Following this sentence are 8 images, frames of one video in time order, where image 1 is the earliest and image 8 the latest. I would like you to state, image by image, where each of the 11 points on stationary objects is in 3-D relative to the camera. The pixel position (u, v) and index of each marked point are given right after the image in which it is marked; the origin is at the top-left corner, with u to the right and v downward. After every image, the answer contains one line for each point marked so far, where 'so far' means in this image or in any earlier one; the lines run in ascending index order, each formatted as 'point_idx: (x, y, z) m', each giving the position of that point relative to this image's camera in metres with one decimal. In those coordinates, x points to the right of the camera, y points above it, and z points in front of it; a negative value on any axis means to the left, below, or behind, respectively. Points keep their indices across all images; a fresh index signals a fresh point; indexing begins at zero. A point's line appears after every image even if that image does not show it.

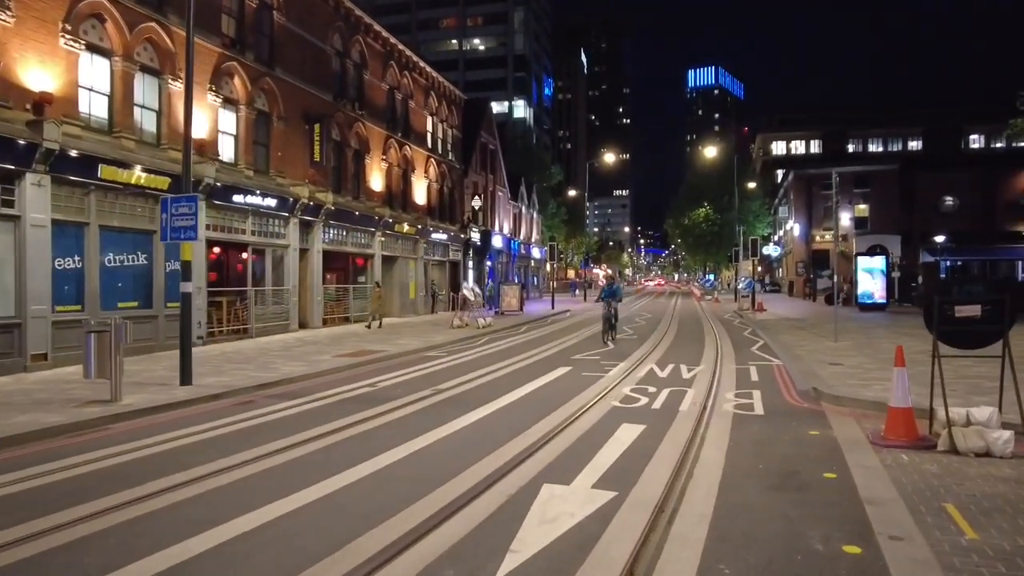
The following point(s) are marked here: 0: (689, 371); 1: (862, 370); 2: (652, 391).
0: (+3.4, -1.6, +14.7) m
1: (+6.5, -1.5, +14.2) m
2: (+2.2, -1.6, +12.1) m
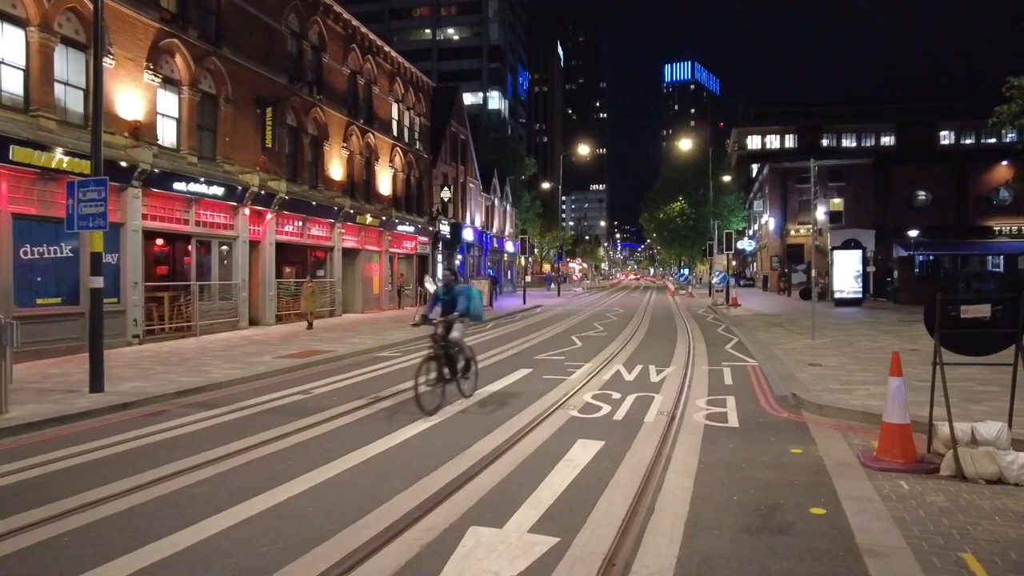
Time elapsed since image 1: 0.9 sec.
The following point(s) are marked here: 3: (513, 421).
0: (+2.6, -1.5, +13.6) m
1: (+5.7, -1.4, +13.2) m
2: (+1.5, -1.6, +11.0) m
3: (0.0, -1.7, +9.5) m
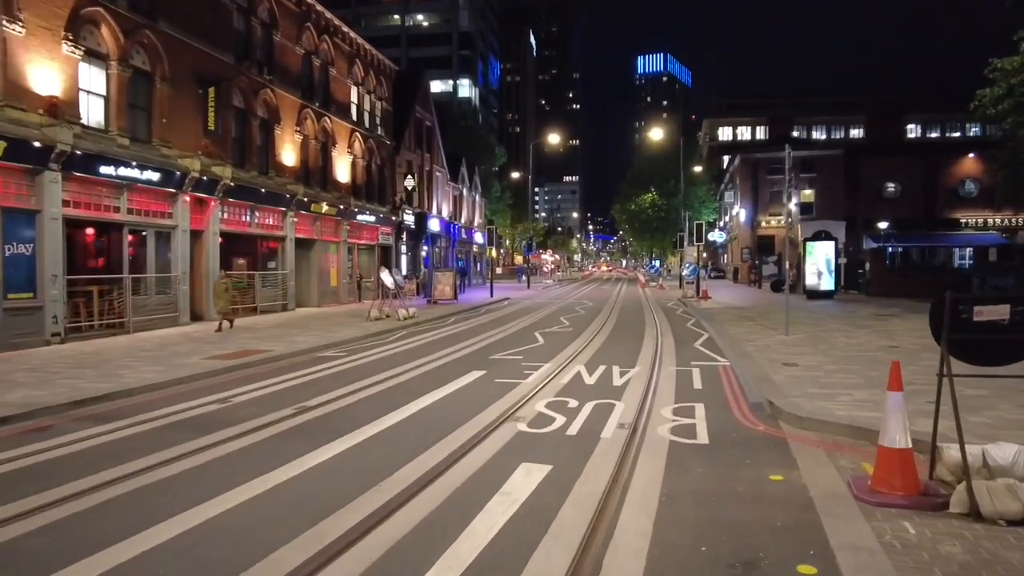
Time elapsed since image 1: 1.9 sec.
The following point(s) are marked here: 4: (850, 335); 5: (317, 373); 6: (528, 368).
0: (+1.8, -1.4, +12.4) m
1: (+4.9, -1.3, +12.1) m
2: (+0.8, -1.5, +9.7) m
3: (-0.7, -1.6, +8.2) m
4: (+7.9, -1.1, +18.1) m
5: (-3.5, -1.5, +13.6) m
6: (+0.2, -1.4, +13.3) m
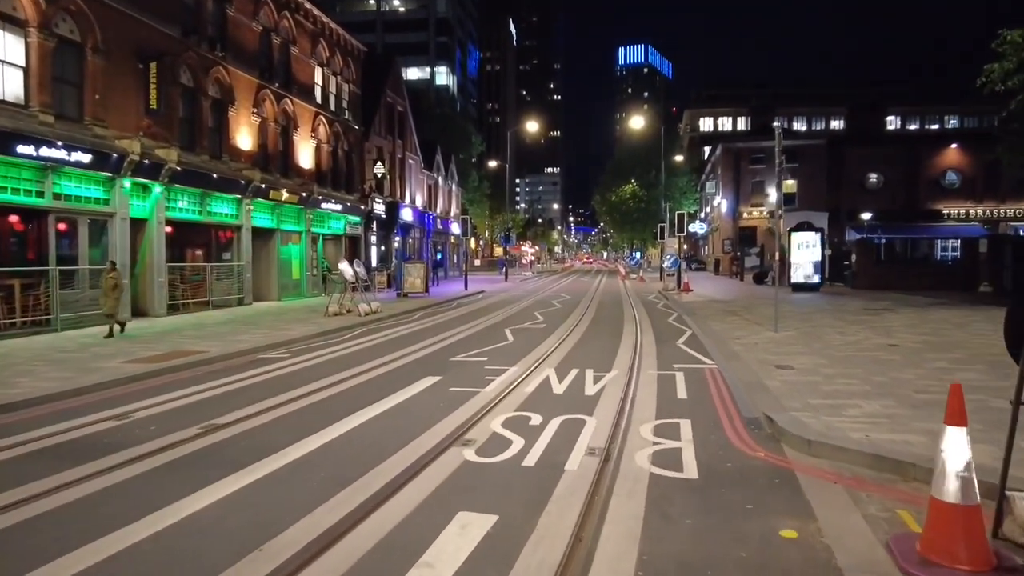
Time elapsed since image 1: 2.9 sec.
0: (+1.2, -1.3, +10.9) m
1: (+4.3, -1.3, +10.7) m
2: (+0.2, -1.4, +8.2) m
3: (-1.2, -1.6, +6.6) m
4: (+7.2, -0.9, +16.7) m
5: (-4.1, -1.4, +12.0) m
6: (-0.4, -1.3, +11.7) m
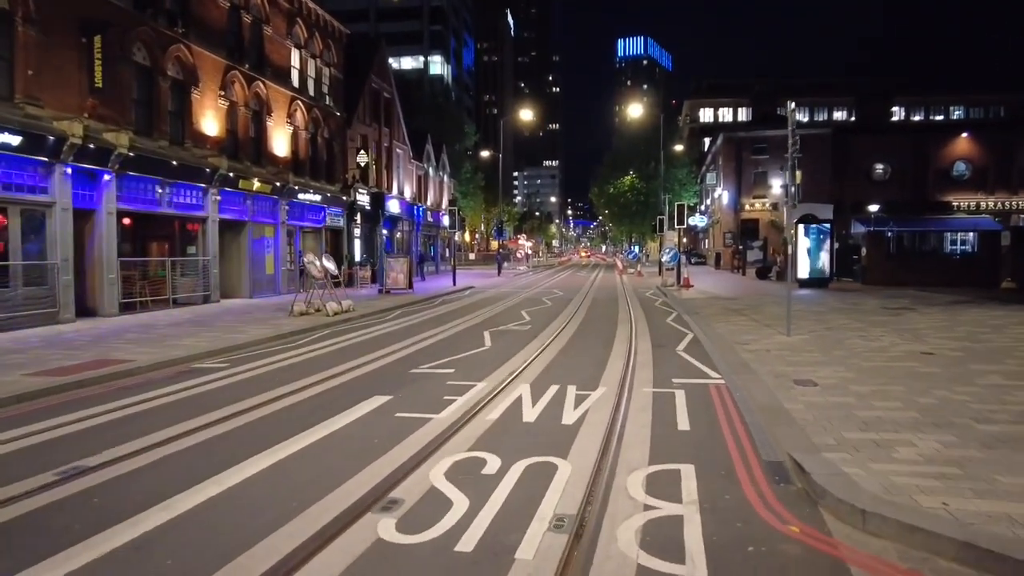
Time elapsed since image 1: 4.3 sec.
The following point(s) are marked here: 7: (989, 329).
0: (+0.8, -1.3, +8.9) m
1: (+3.9, -1.3, +8.7) m
2: (-0.2, -1.5, +6.3) m
3: (-1.6, -1.6, +4.7) m
4: (+6.8, -0.9, +14.8) m
5: (-4.5, -1.4, +10.0) m
6: (-0.8, -1.3, +9.8) m
7: (+9.1, -0.8, +14.7) m
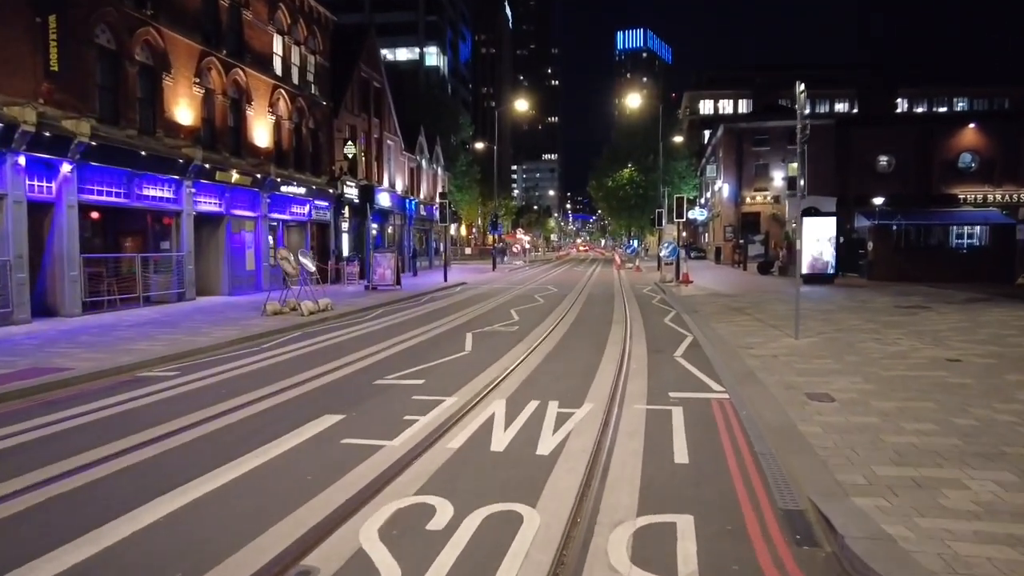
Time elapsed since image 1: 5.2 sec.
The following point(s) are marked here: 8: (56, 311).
0: (+0.5, -1.3, +7.7) m
1: (+3.6, -1.3, +7.5) m
2: (-0.5, -1.5, +5.0) m
3: (-1.9, -1.7, +3.5) m
4: (+6.5, -0.9, +13.5) m
5: (-4.8, -1.5, +8.8) m
6: (-1.1, -1.3, +8.5) m
7: (+8.8, -0.7, +13.5) m
8: (-11.2, -0.5, +19.0) m
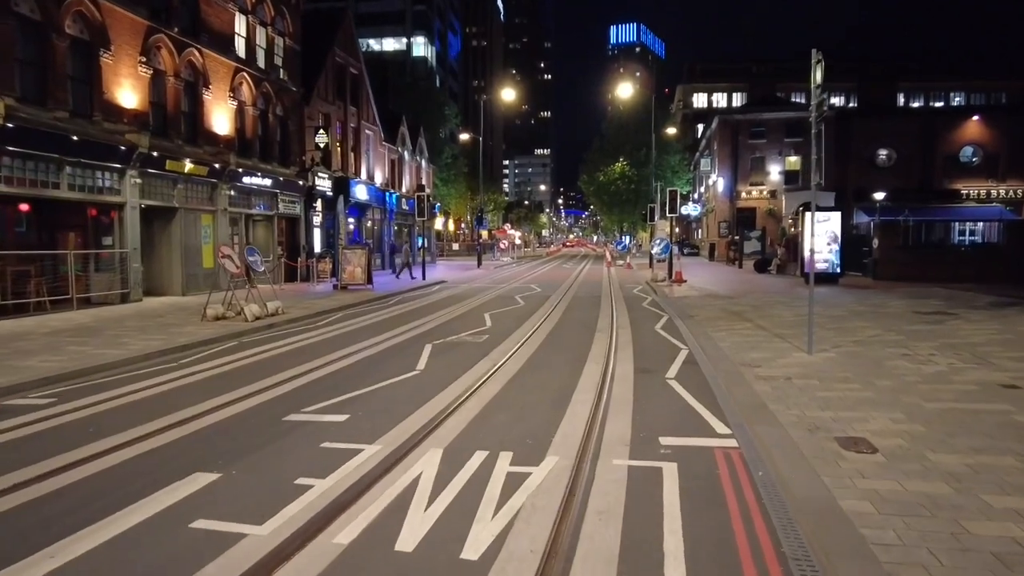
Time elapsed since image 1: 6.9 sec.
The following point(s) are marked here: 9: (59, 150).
0: (0.0, -1.4, +5.6) m
1: (+3.1, -1.4, +5.4) m
2: (-0.9, -1.6, +2.9) m
3: (-2.3, -1.8, +1.3) m
4: (+5.9, -1.0, +11.5) m
5: (-5.3, -1.6, +6.6) m
6: (-1.6, -1.4, +6.4) m
7: (+8.3, -0.8, +11.4) m
8: (-11.8, -0.5, +16.8) m
9: (-11.0, +3.4, +18.7) m
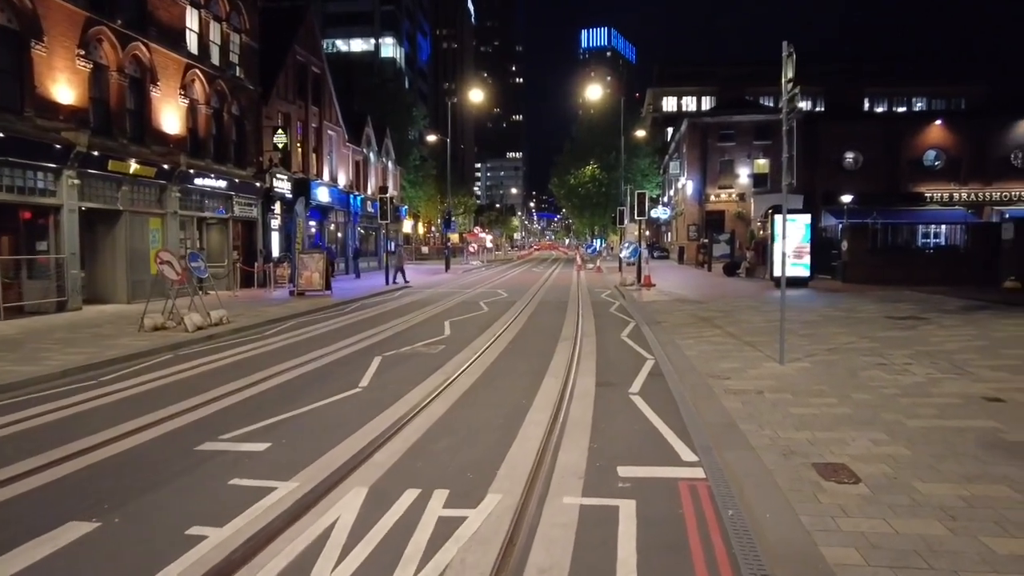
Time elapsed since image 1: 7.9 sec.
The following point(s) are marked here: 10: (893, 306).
0: (-0.5, -1.5, +4.7) m
1: (+2.7, -1.5, +4.7) m
2: (-1.3, -1.7, +2.0) m
3: (-2.6, -1.9, +0.4) m
4: (+5.3, -1.0, +10.9) m
5: (-5.8, -1.7, +5.6) m
6: (-2.1, -1.5, +5.5) m
7: (+7.6, -0.9, +10.9) m
8: (-12.7, -0.7, +15.5) m
9: (-11.9, +3.2, +17.4) m
10: (+8.9, -0.4, +18.1) m
